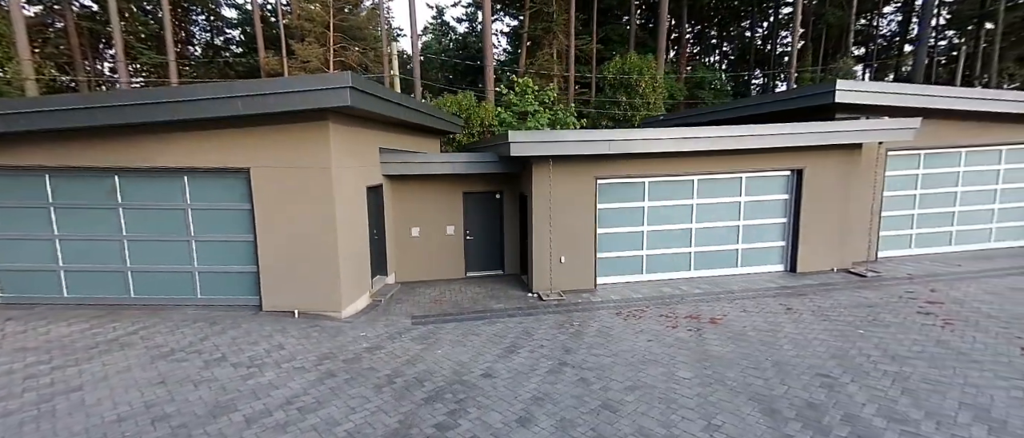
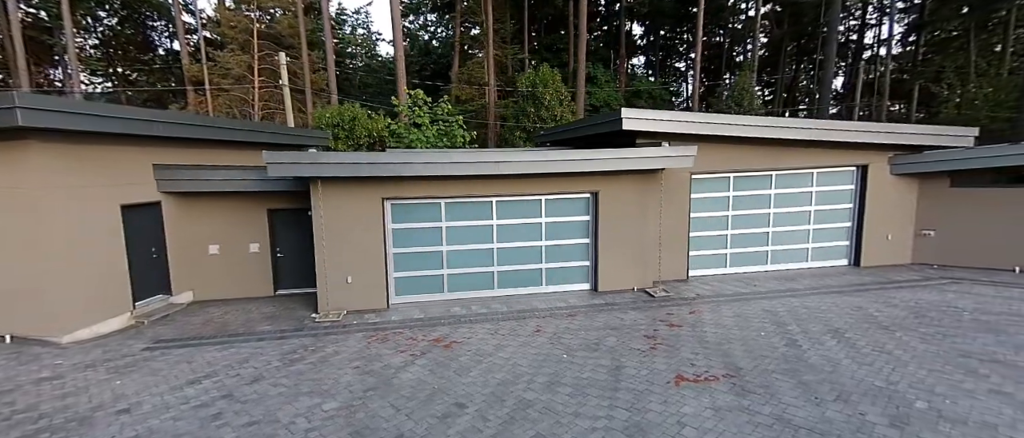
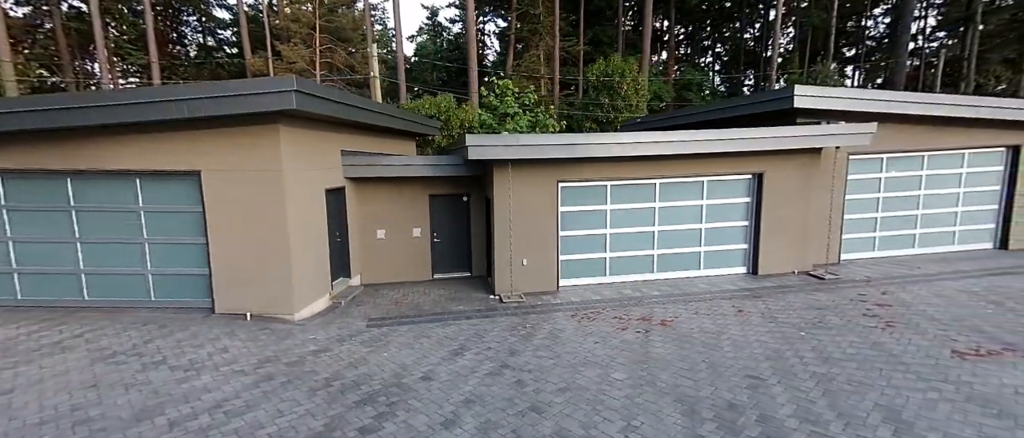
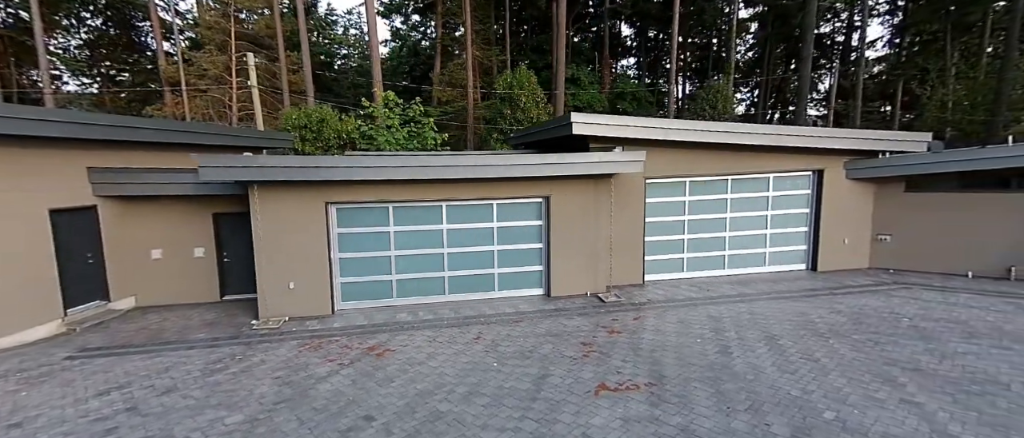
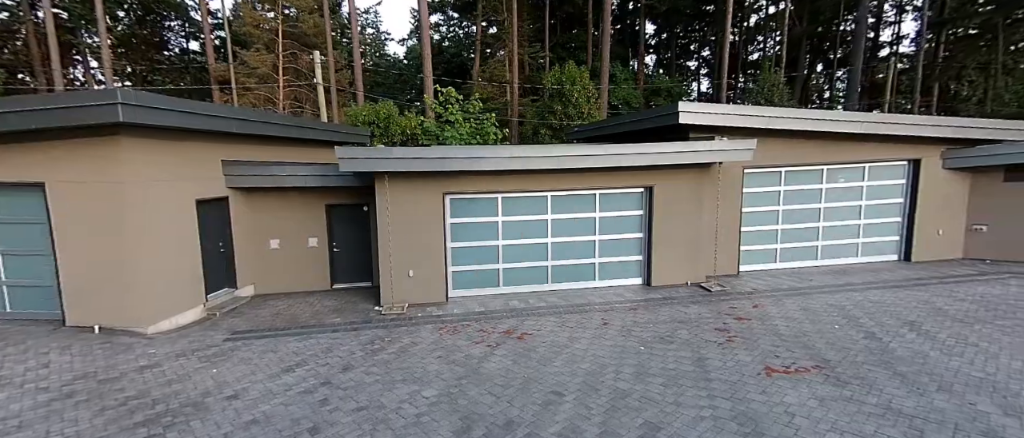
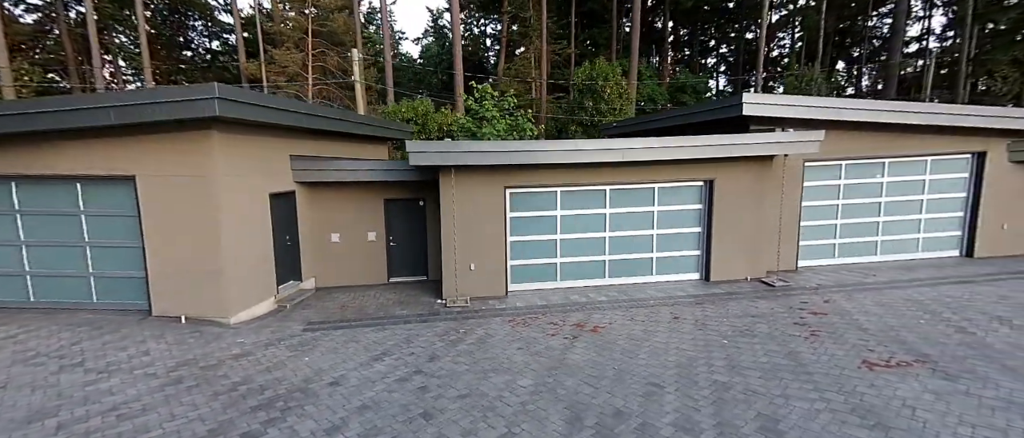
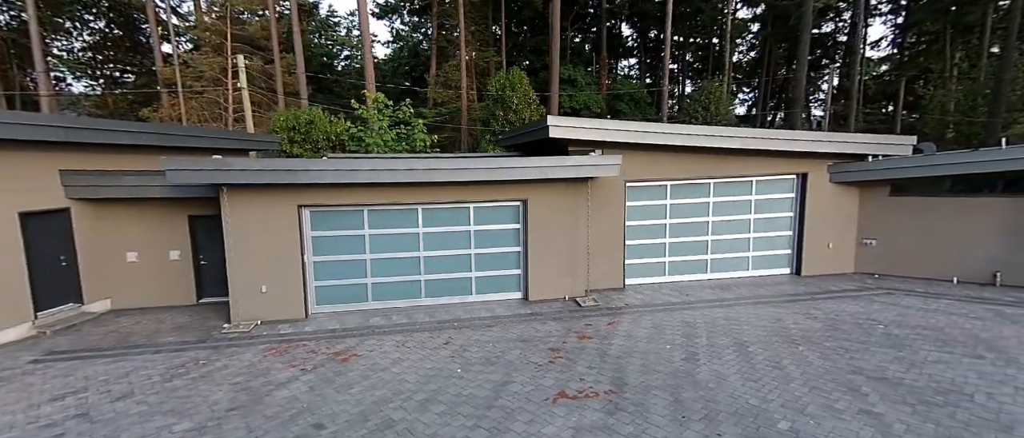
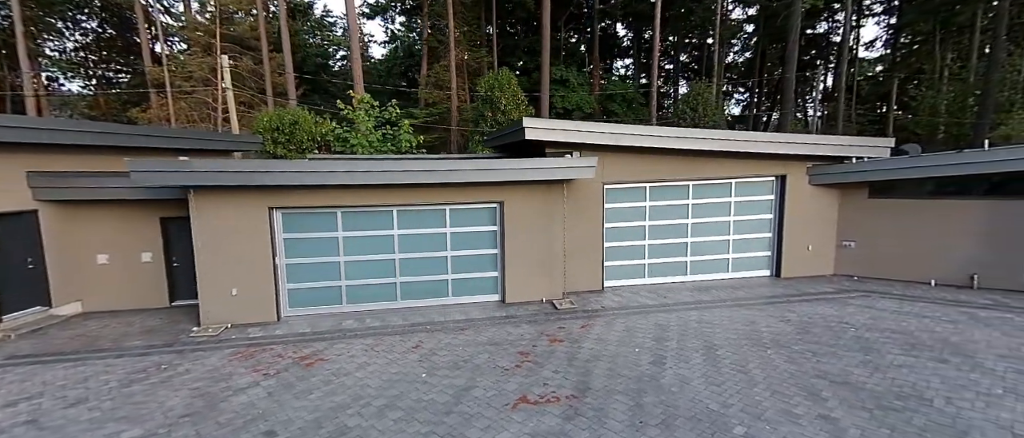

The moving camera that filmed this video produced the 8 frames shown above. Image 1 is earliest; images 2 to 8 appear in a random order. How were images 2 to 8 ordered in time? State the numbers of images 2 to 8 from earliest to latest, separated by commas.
3, 6, 5, 2, 4, 7, 8
